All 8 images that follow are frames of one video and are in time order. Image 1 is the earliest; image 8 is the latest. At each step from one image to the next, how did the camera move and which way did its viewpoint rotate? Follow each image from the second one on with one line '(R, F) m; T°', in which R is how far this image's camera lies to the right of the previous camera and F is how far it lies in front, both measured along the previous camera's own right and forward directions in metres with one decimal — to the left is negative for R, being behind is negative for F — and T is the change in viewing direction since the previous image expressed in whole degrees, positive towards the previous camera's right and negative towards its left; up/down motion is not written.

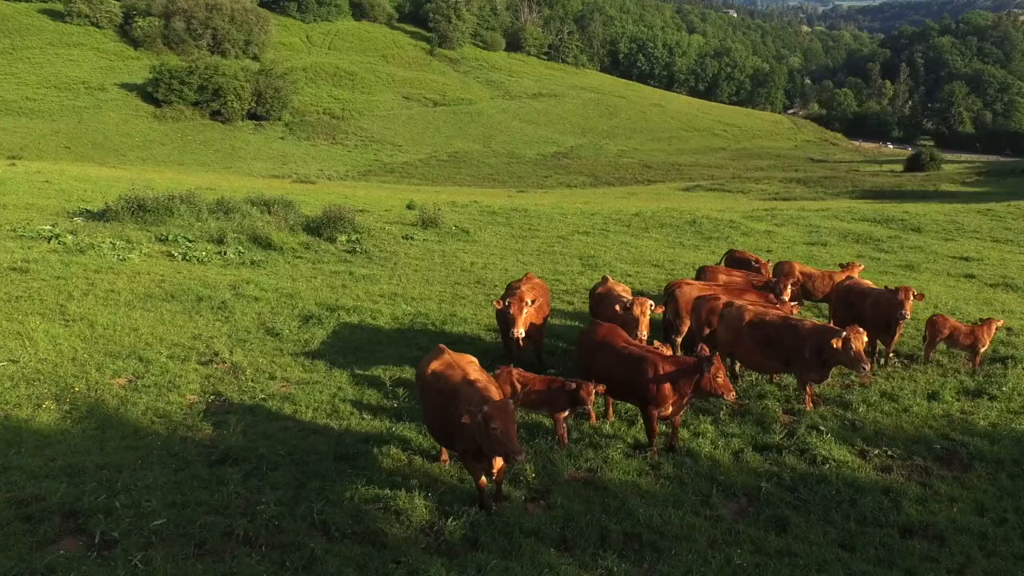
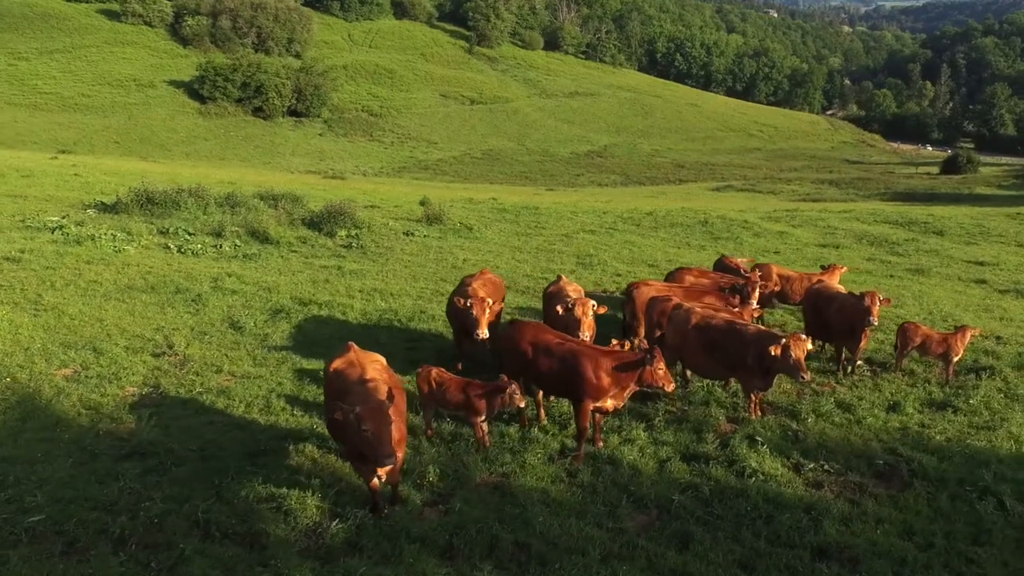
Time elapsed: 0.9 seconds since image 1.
(+1.0, +0.3) m; -3°
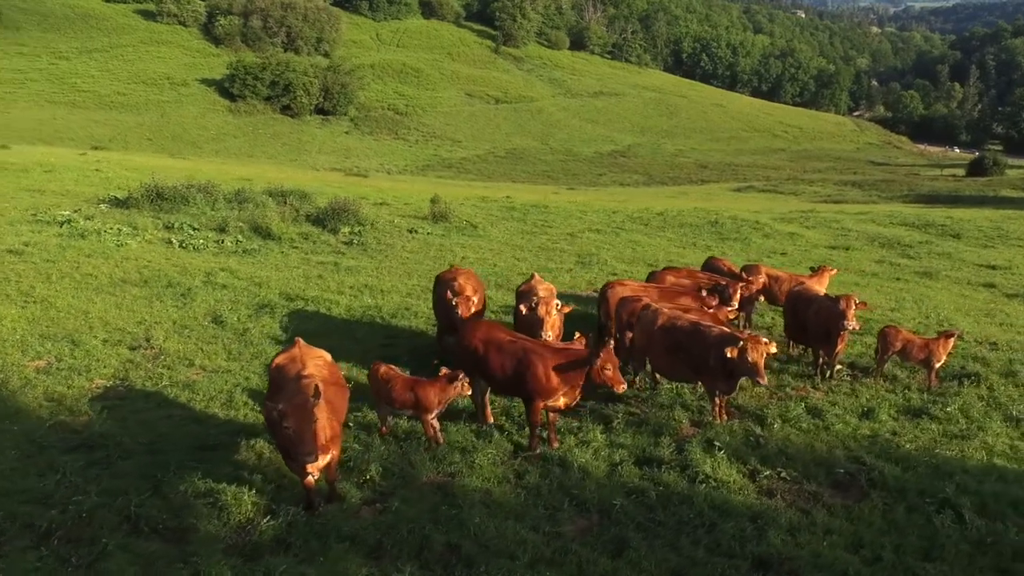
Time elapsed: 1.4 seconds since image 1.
(+0.6, +0.2) m; -2°
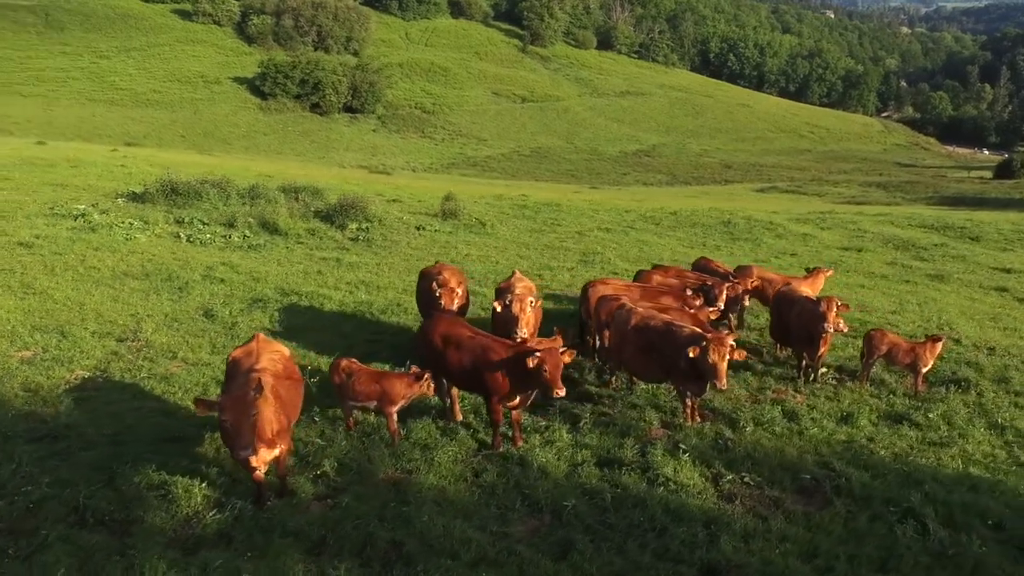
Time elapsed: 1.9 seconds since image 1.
(+0.5, +0.1) m; -2°
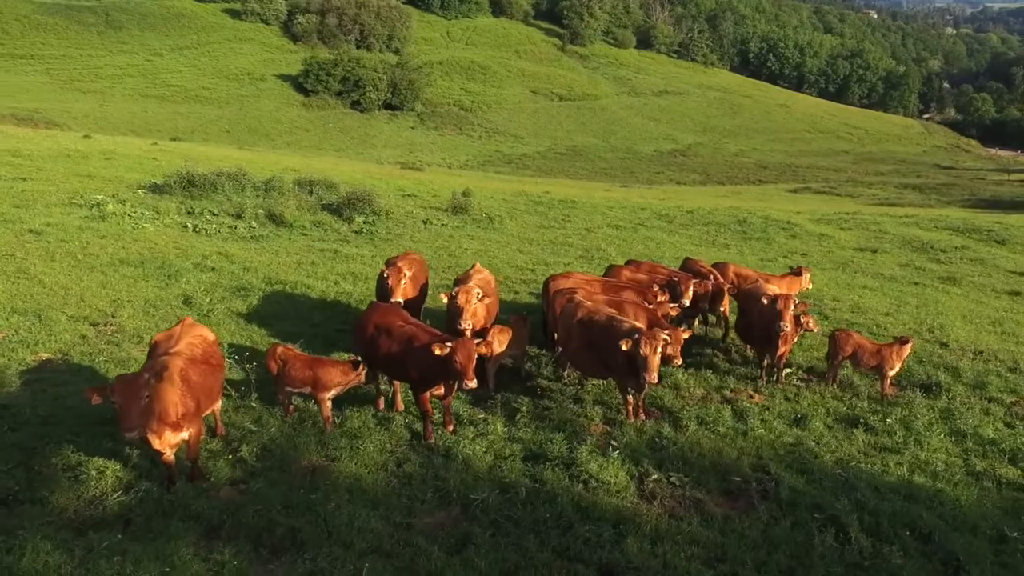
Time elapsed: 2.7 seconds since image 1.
(+0.9, +0.2) m; -3°
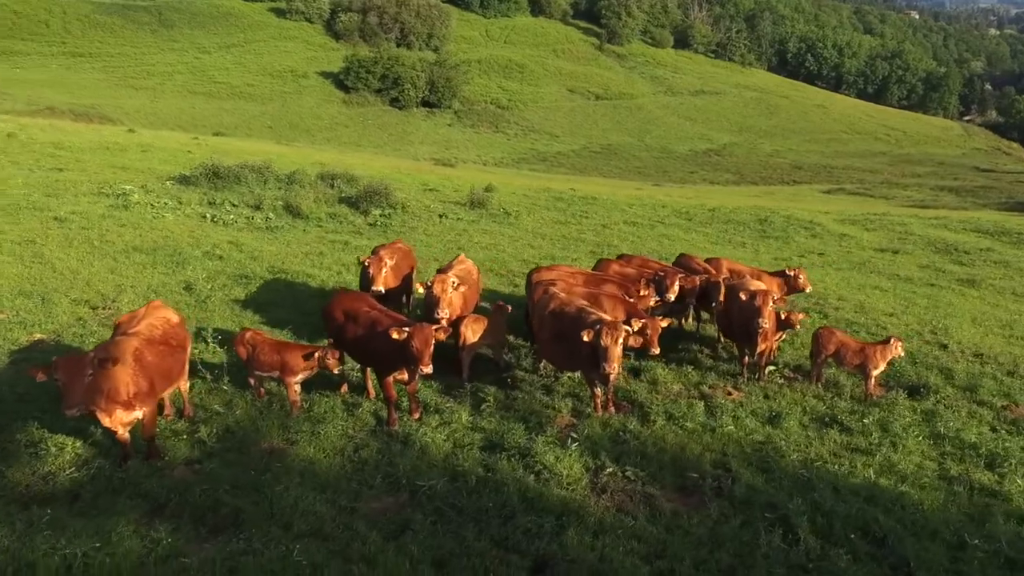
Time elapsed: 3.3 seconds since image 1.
(+0.6, +0.1) m; -3°
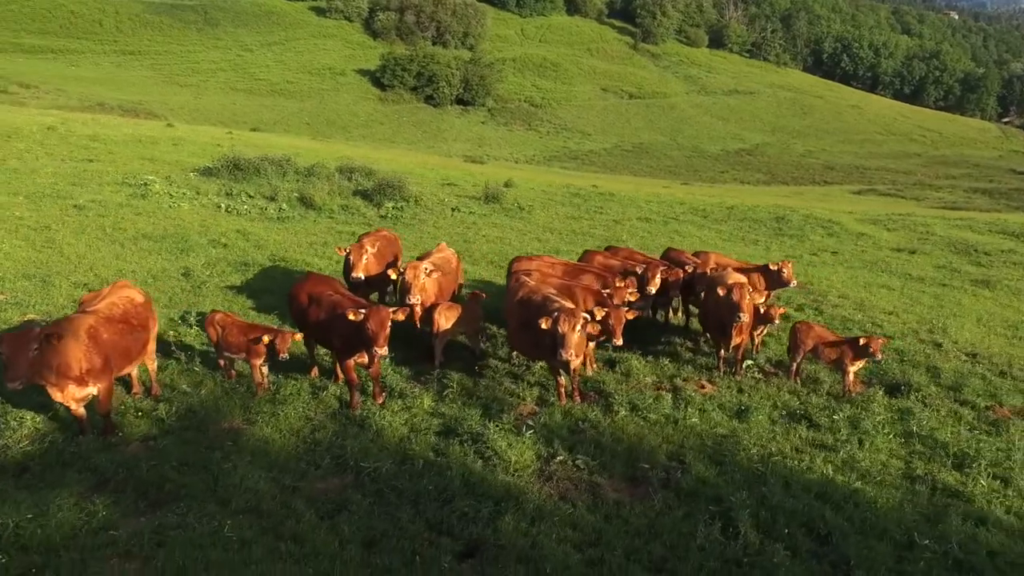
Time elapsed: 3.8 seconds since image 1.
(+0.6, +0.1) m; -2°
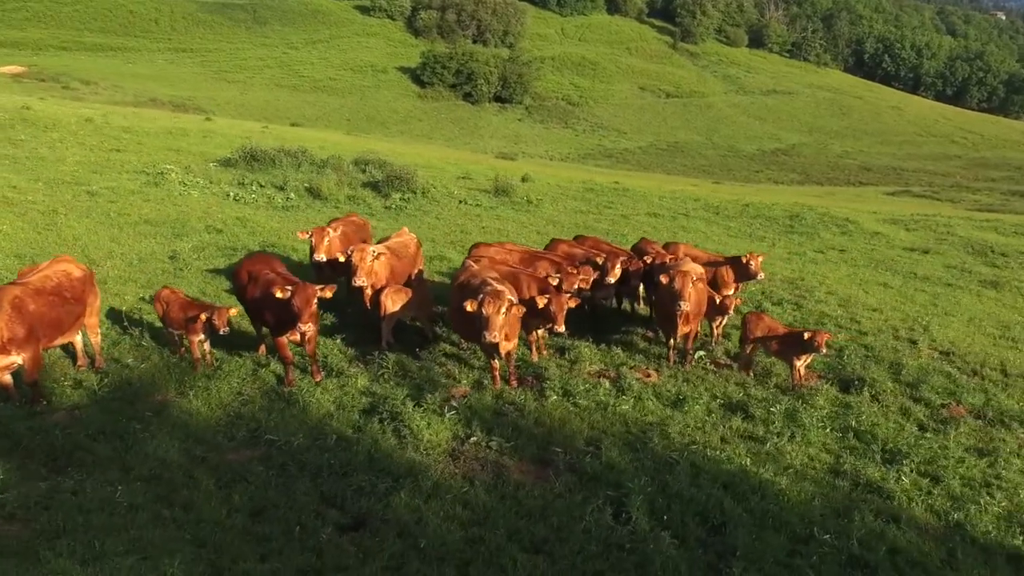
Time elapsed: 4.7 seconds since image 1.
(+0.8, +0.1) m; -3°
